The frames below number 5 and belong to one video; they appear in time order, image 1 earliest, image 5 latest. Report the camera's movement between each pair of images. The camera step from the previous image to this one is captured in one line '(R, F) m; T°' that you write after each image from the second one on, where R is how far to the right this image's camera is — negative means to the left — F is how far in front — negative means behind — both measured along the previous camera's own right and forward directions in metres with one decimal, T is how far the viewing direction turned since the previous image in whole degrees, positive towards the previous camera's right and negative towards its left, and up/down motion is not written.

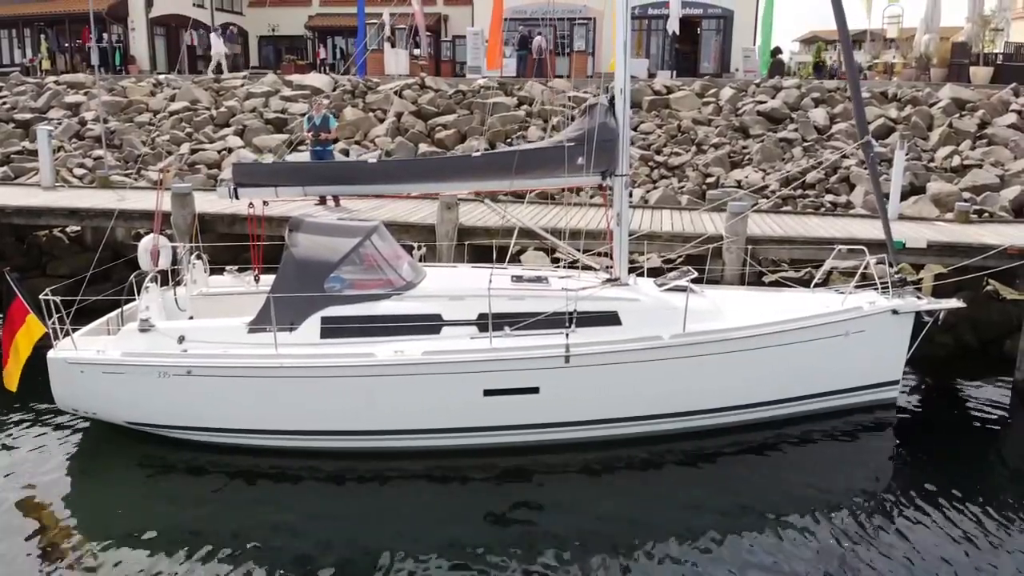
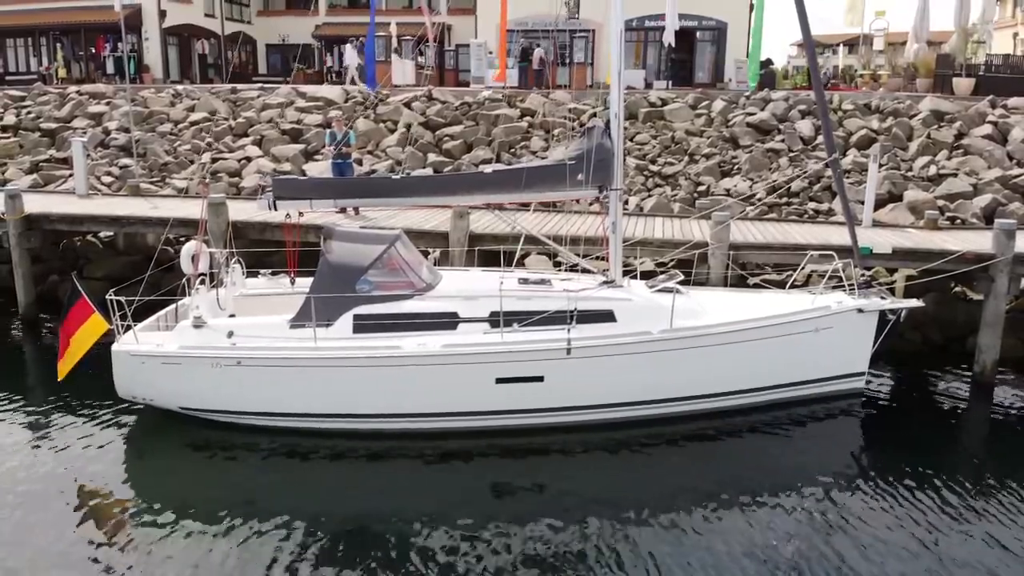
(-0.1, -1.1) m; 0°
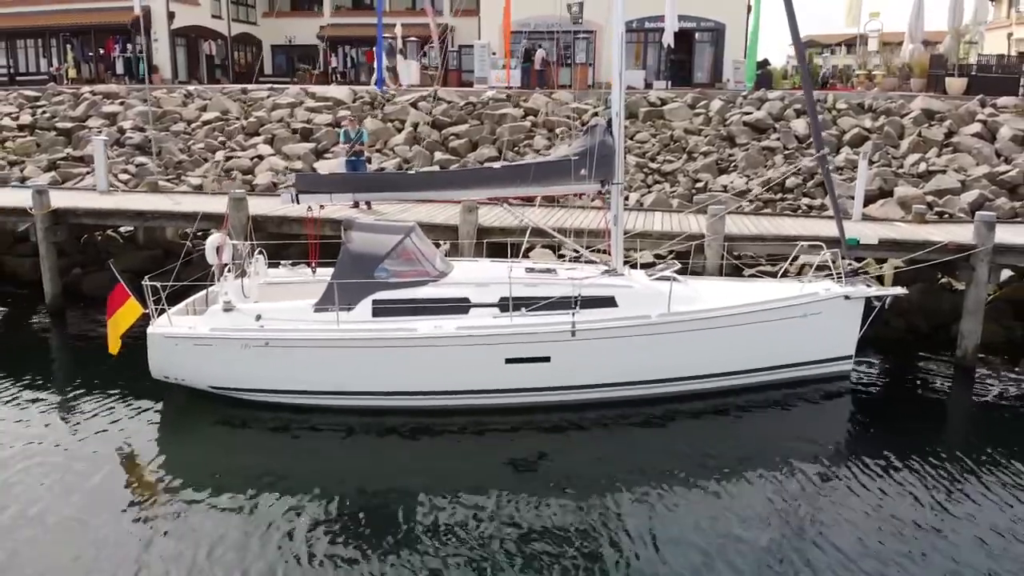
(-0.1, -0.6) m; 0°
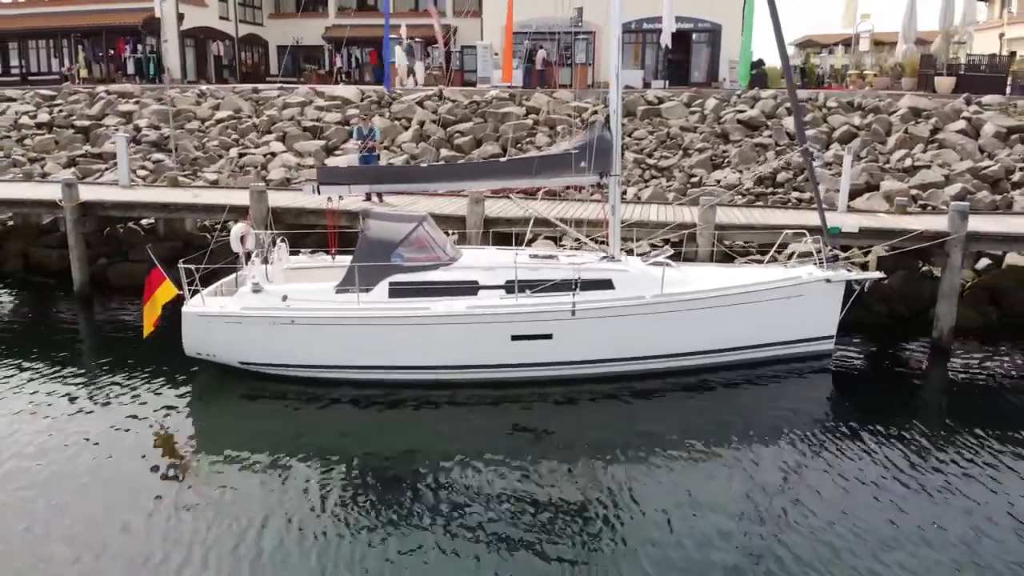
(-0.1, -0.8) m; 0°
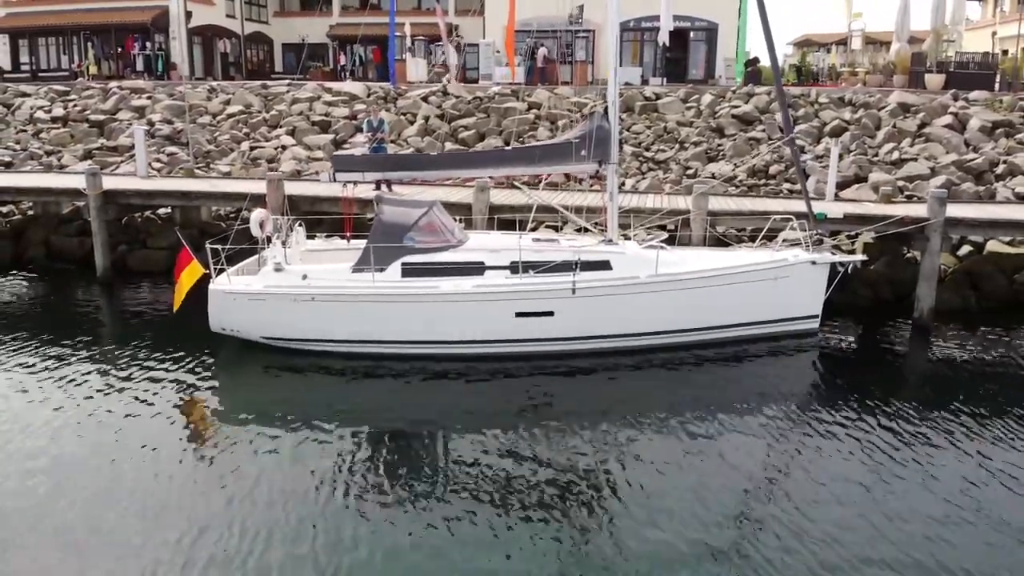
(-0.1, -0.7) m; 0°
